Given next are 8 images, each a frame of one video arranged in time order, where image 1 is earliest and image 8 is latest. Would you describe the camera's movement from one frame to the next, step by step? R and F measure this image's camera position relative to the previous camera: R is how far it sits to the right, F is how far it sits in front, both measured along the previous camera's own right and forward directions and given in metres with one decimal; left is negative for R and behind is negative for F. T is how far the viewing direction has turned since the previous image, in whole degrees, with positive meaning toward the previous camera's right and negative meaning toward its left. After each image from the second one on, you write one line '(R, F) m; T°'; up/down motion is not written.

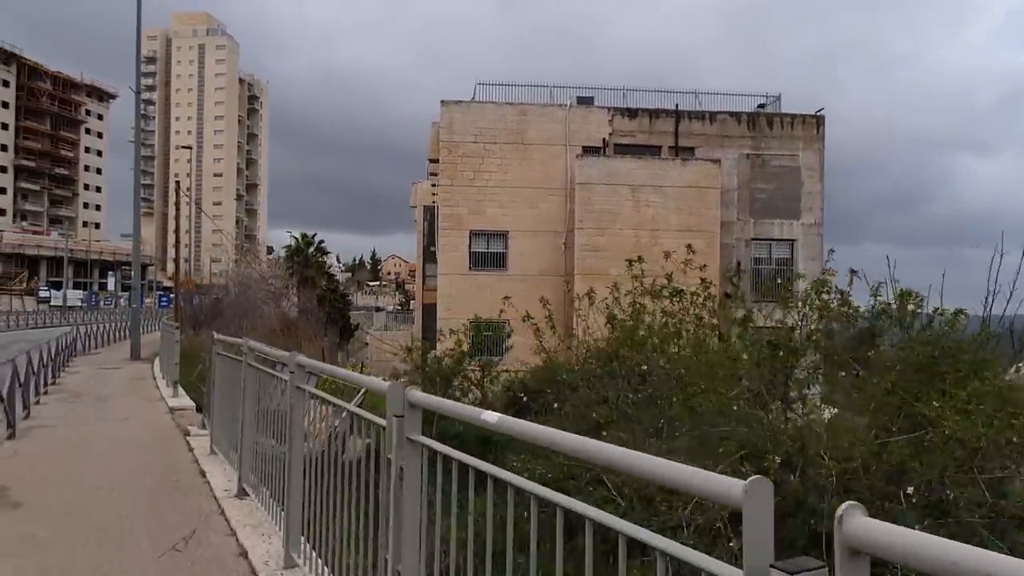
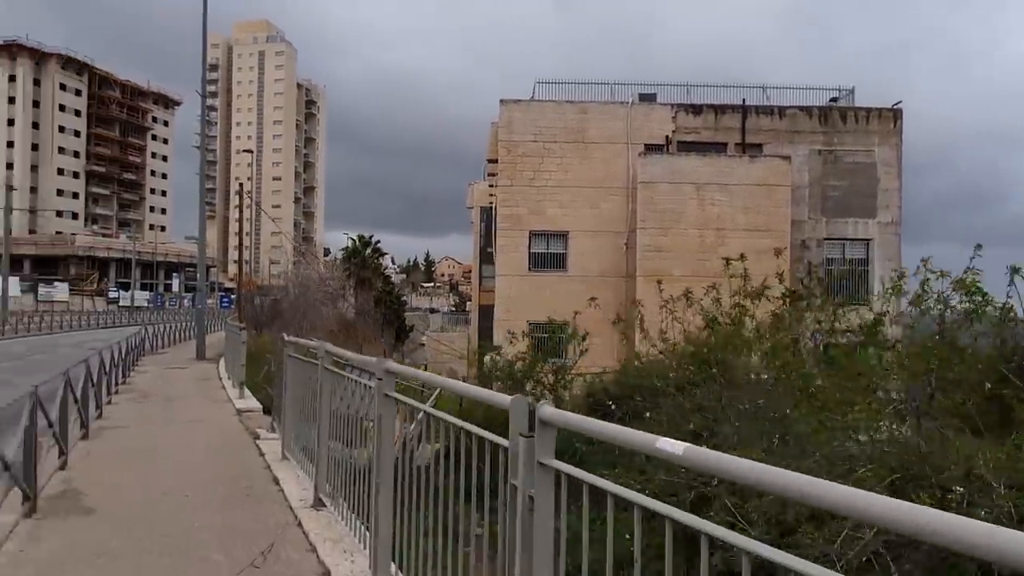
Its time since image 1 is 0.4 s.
(-0.2, +0.3) m; -4°
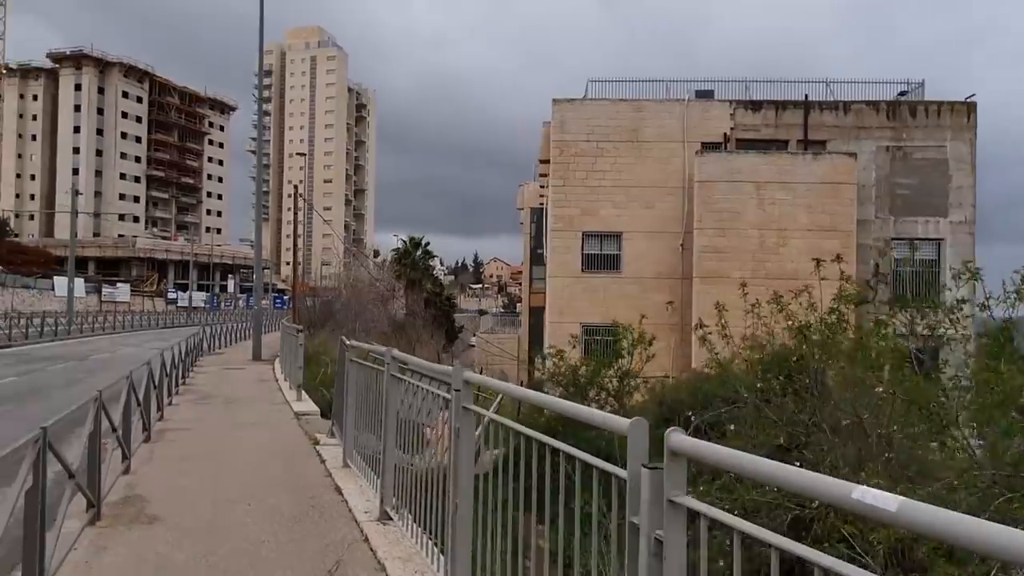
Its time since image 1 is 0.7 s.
(-0.2, +0.3) m; -3°
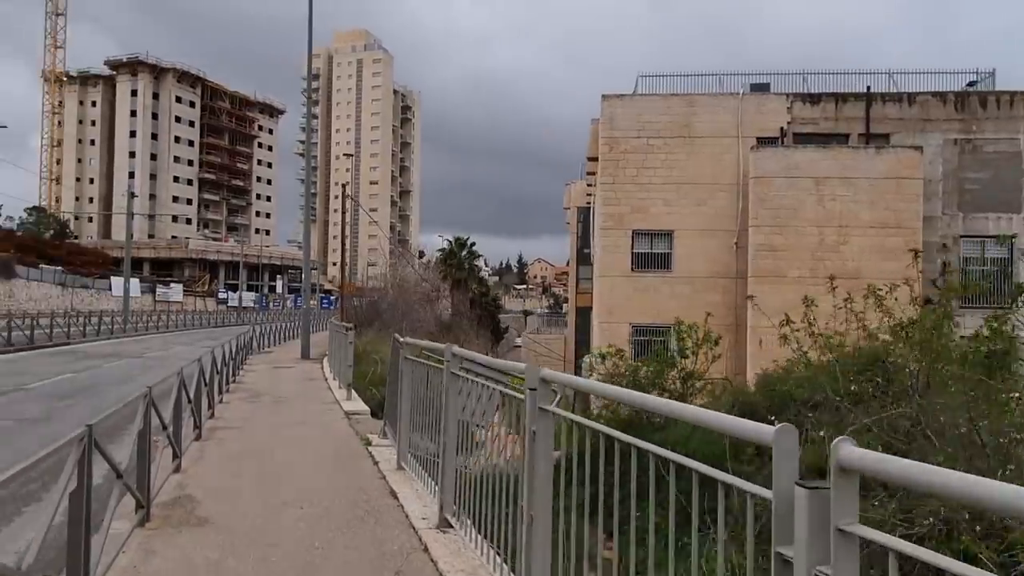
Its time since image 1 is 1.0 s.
(-0.1, +0.3) m; -3°
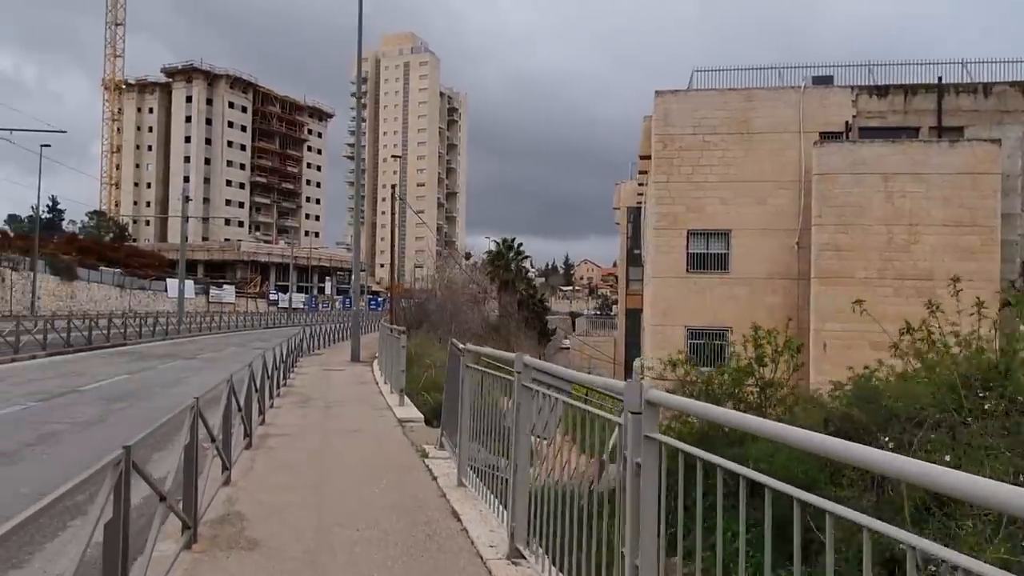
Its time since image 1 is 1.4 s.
(-0.2, +0.5) m; -3°
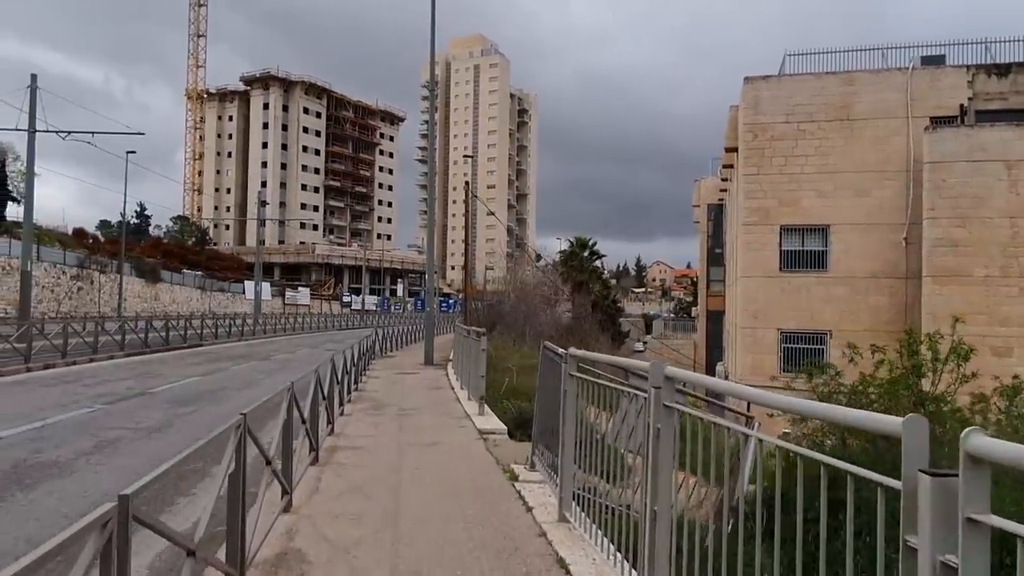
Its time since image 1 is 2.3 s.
(-0.3, +1.1) m; -5°
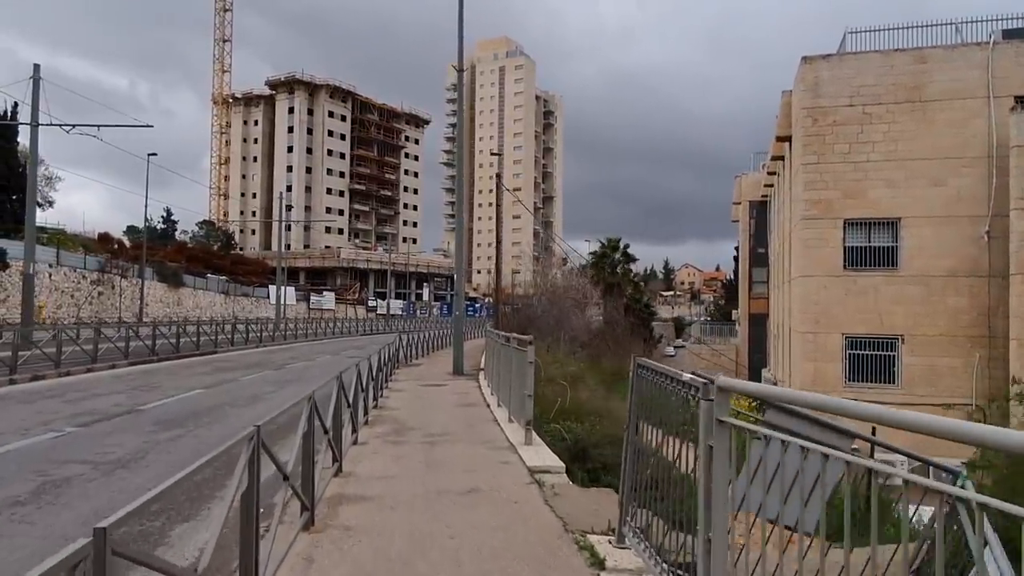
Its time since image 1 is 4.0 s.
(-0.3, +1.9) m; -2°
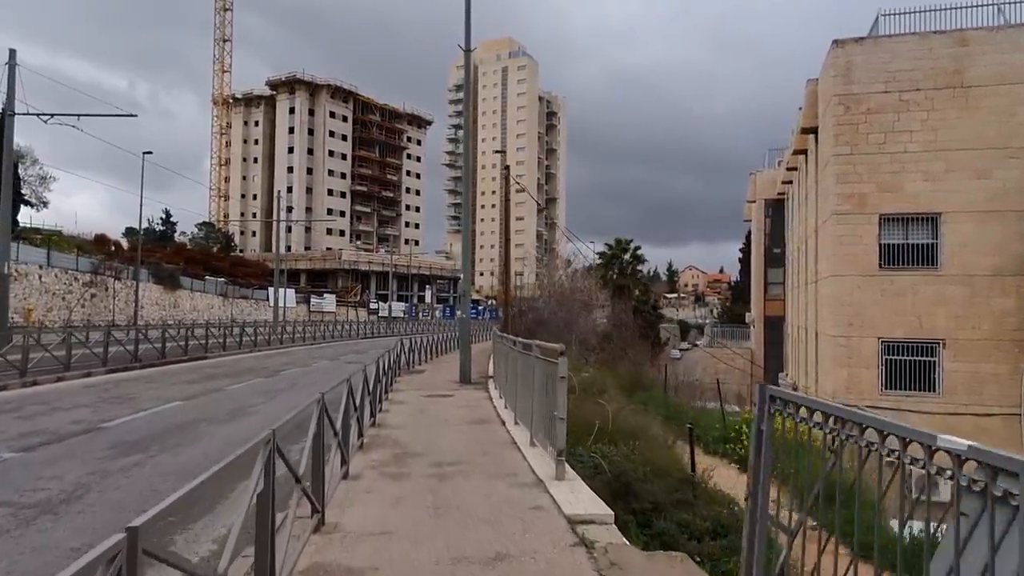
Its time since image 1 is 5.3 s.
(-0.2, +1.5) m; 0°
